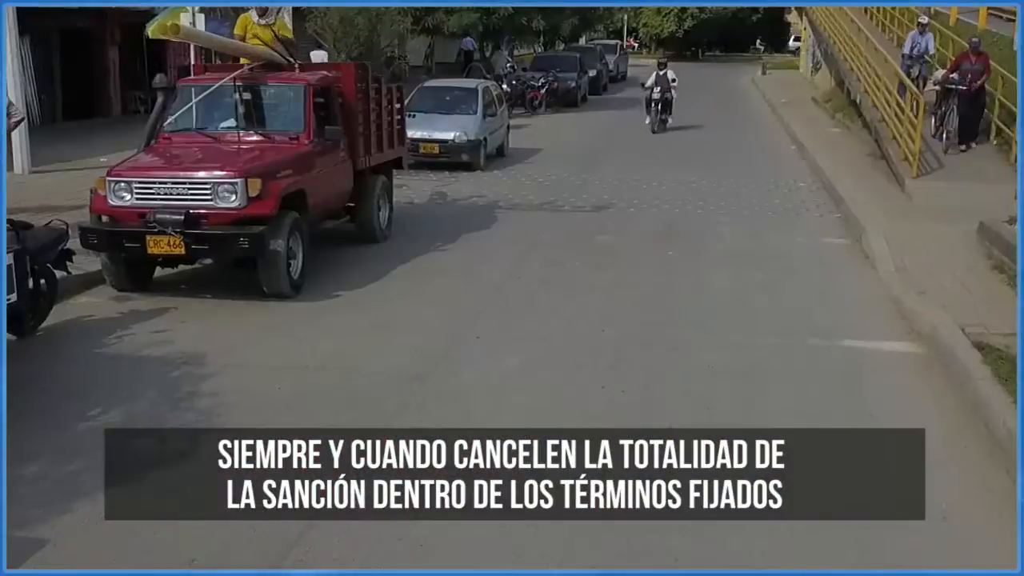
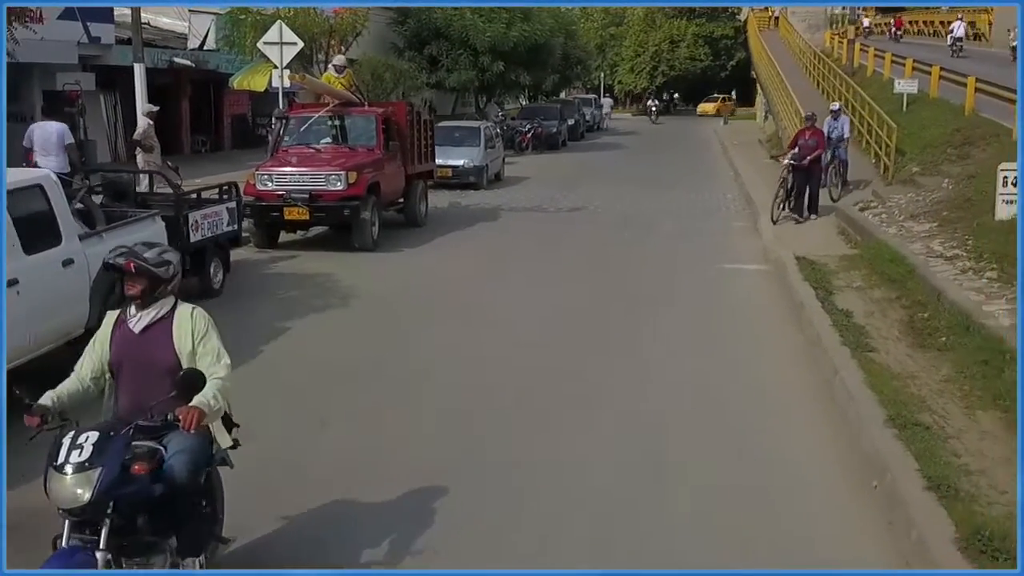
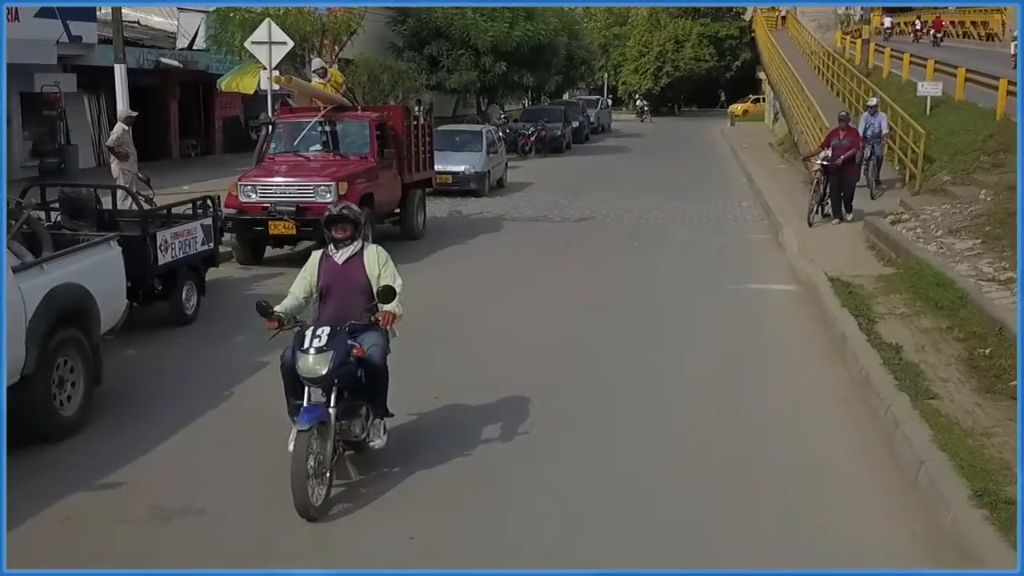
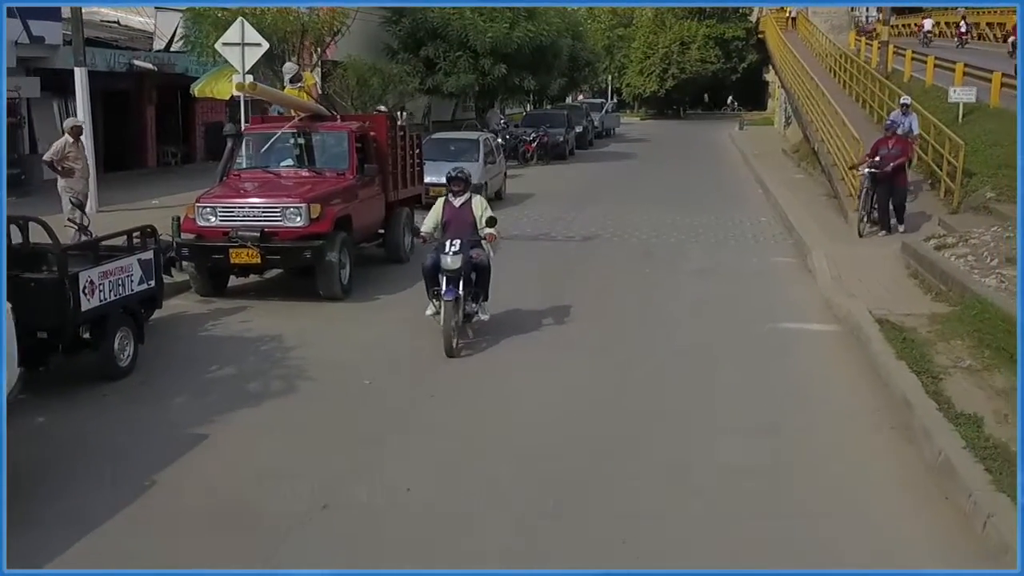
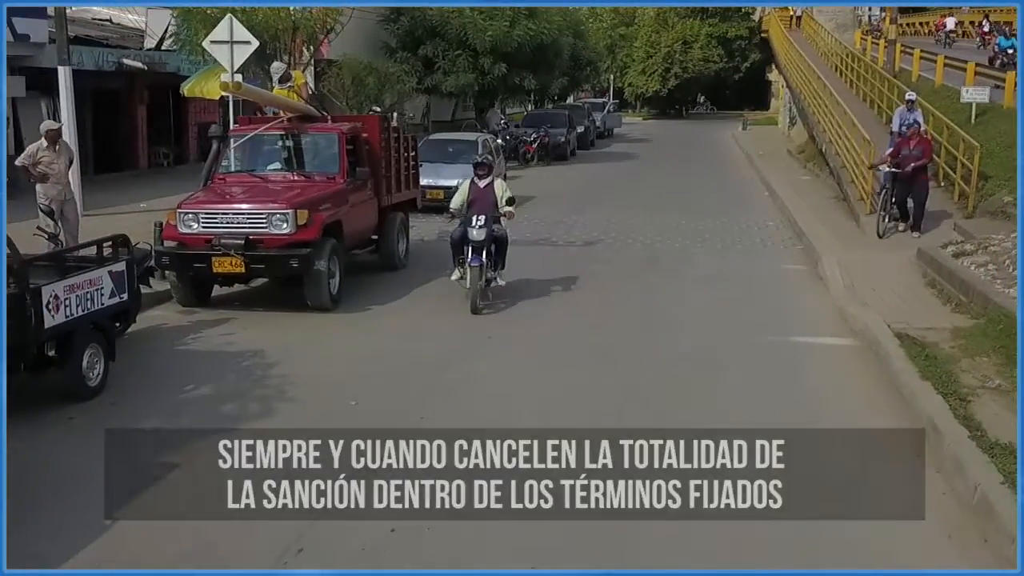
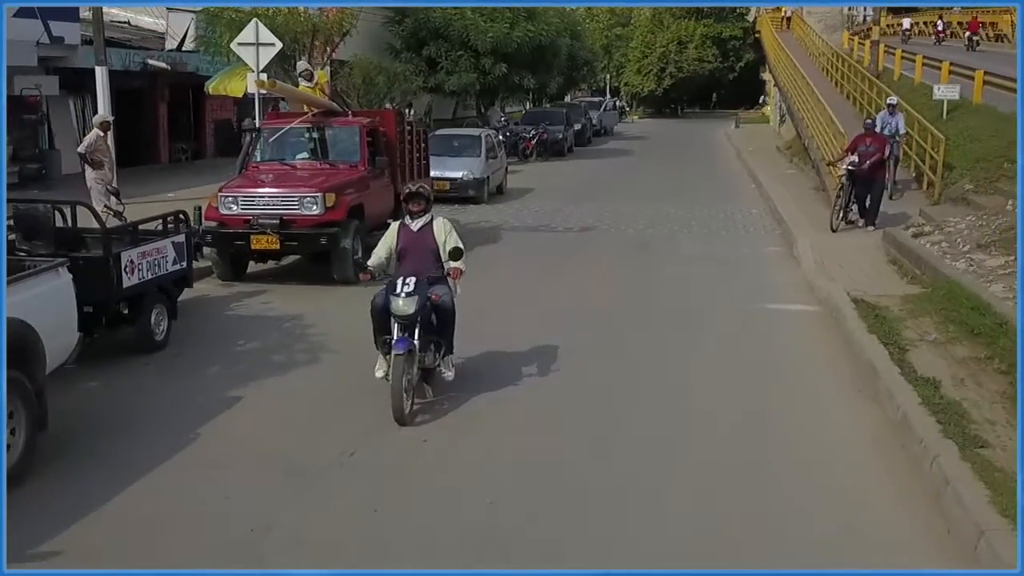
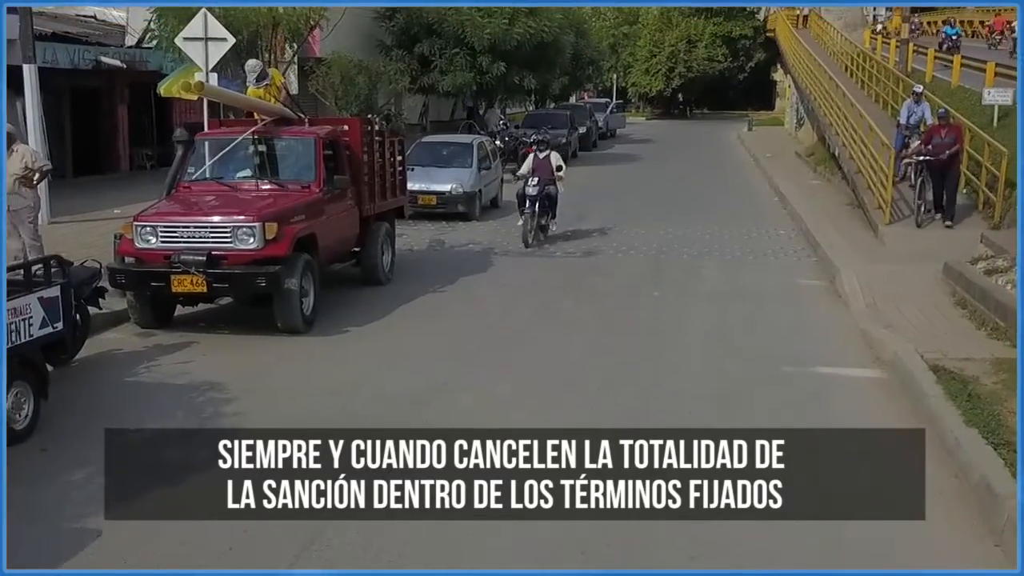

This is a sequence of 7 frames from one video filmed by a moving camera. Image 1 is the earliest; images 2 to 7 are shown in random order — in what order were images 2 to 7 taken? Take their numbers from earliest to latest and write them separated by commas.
7, 5, 4, 6, 3, 2
